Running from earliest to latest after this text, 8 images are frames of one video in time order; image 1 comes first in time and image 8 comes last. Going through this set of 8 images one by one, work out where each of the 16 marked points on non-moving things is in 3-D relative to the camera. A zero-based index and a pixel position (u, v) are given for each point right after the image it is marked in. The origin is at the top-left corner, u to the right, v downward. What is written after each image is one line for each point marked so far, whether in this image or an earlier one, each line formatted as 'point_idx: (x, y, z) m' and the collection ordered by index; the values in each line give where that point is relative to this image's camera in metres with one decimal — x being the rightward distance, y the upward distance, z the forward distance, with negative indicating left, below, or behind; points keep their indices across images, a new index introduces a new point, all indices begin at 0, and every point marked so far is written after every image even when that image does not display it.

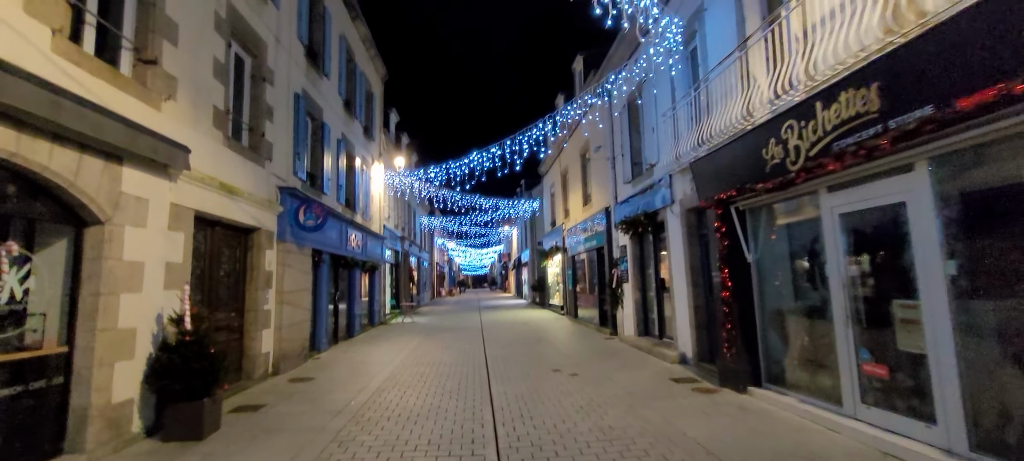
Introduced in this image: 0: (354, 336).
0: (-4.0, -2.7, +12.7) m
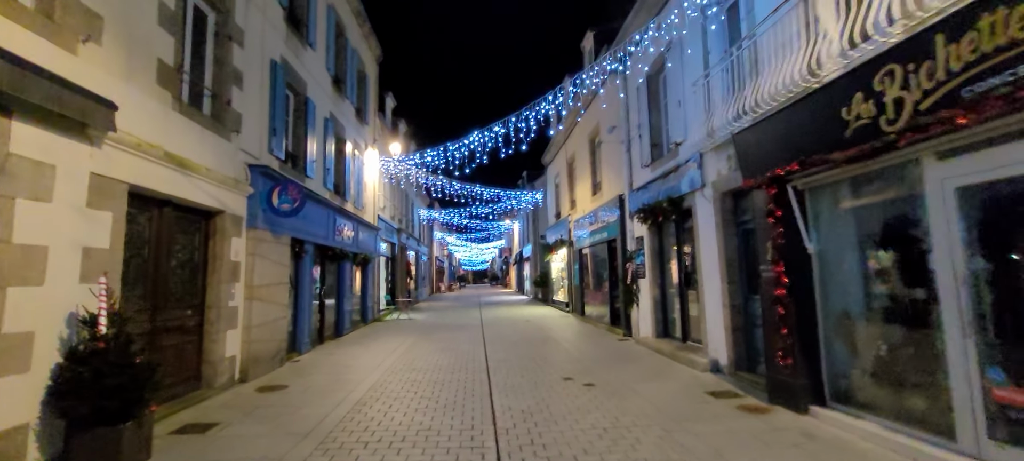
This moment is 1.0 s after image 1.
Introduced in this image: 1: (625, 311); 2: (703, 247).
0: (-4.0, -2.5, +11.6) m
1: (+2.4, -1.7, +10.6) m
2: (+2.8, -0.2, +7.1) m
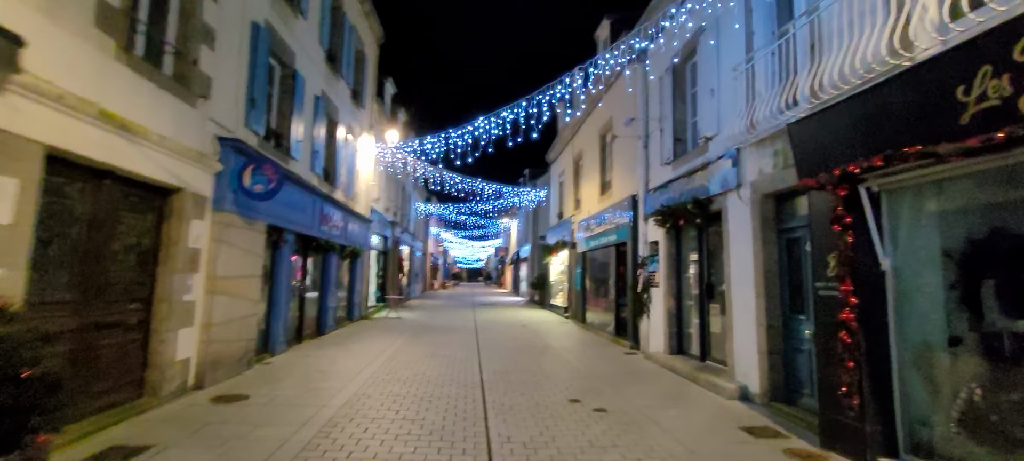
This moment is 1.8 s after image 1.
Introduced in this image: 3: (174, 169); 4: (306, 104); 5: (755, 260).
0: (-4.0, -2.2, +10.7) m
1: (+2.4, -1.8, +9.7) m
2: (+2.8, -0.3, +6.2) m
3: (-3.6, +0.6, +5.2) m
4: (-3.8, +2.4, +9.2) m
5: (+2.8, -0.3, +5.7) m
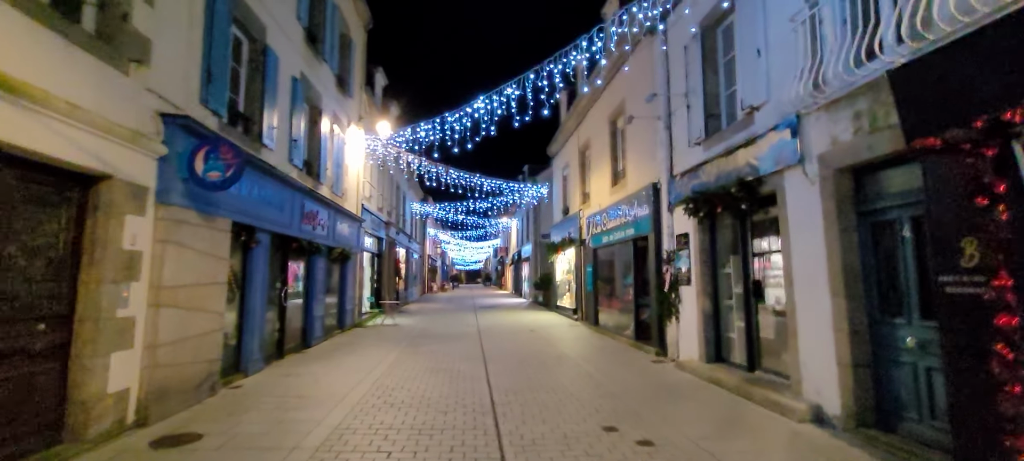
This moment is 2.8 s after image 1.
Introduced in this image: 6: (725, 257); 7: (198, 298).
0: (-3.9, -2.2, +9.6) m
1: (+2.6, -1.7, +8.6) m
2: (+3.0, -0.2, +5.1) m
3: (-3.4, +0.7, +4.0) m
4: (-3.8, +2.4, +8.1) m
5: (+3.0, -0.2, +4.6) m
6: (+3.1, -0.4, +7.0) m
7: (-3.4, -0.7, +5.4) m
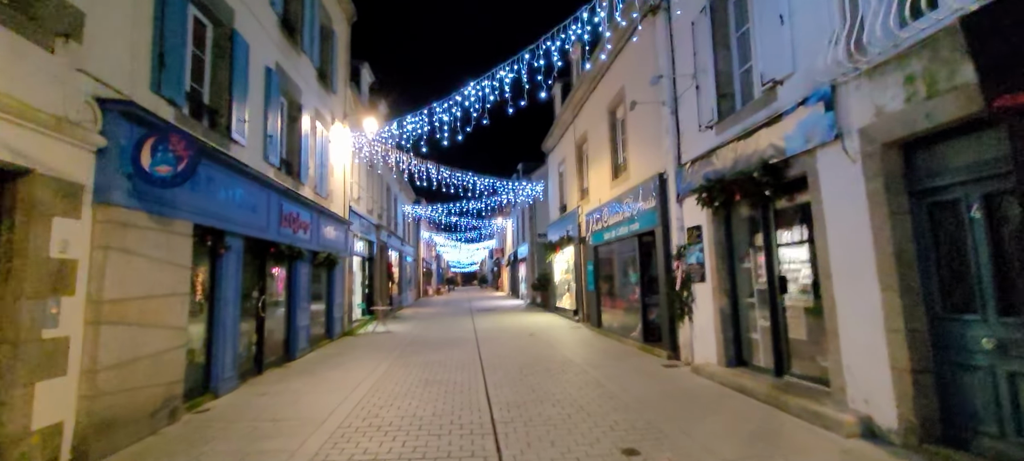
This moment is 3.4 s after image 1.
0: (-3.9, -2.3, +8.9) m
1: (+2.5, -1.6, +8.0) m
2: (+2.9, 0.0, +4.5) m
3: (-3.4, +0.6, +3.4) m
4: (-3.9, +2.3, +7.4) m
5: (+3.0, -0.1, +4.0) m
6: (+3.0, -0.2, +6.4) m
7: (-3.4, -0.8, +4.7) m
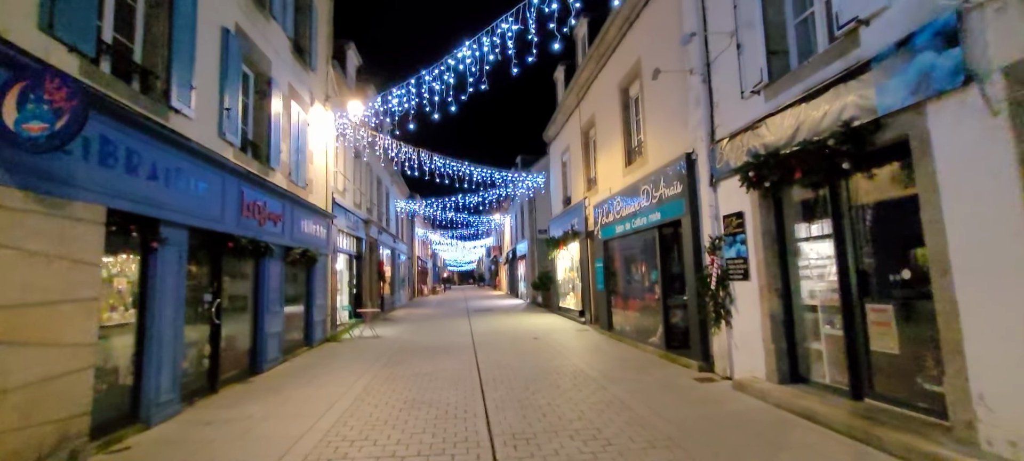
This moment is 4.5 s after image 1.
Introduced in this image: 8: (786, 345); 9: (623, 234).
0: (-3.8, -2.2, +7.7) m
1: (+2.6, -1.4, +6.8) m
2: (+3.0, +0.1, +3.4) m
3: (-3.4, +0.7, +2.1) m
4: (-3.8, +2.4, +6.2) m
5: (+3.0, +0.1, +2.8) m
6: (+3.1, -0.1, +5.2) m
7: (-3.4, -0.7, +3.5) m
8: (+3.0, -1.2, +5.3) m
9: (+2.2, -0.1, +9.9) m
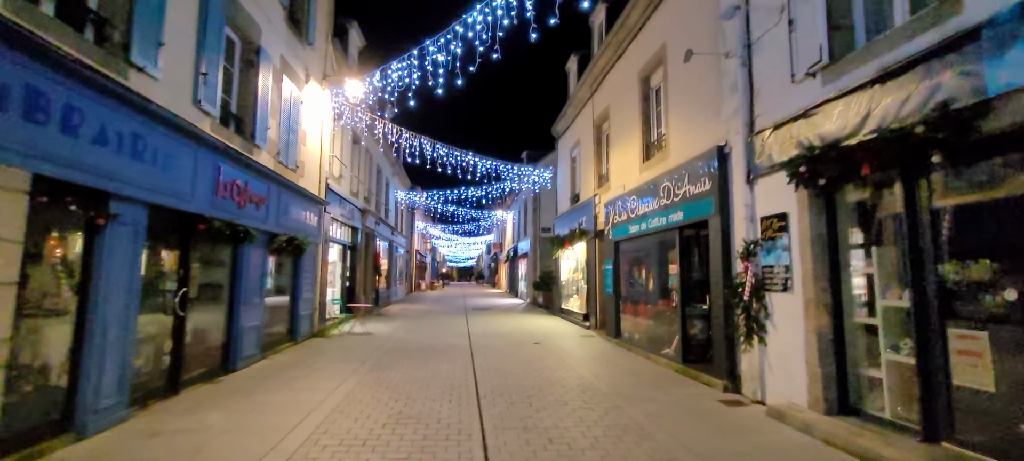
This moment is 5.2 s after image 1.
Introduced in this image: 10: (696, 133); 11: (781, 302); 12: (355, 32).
0: (-3.8, -1.9, +6.9) m
1: (+2.6, -1.4, +6.1) m
2: (+3.1, 0.0, +2.6) m
3: (-3.2, +0.9, +1.4) m
4: (-3.6, +2.7, +5.4) m
5: (+3.1, 0.0, +2.1) m
6: (+3.2, -0.2, +4.5) m
7: (-3.3, -0.5, +2.7) m
8: (+3.0, -1.3, +4.6) m
9: (+2.3, -0.1, +9.2) m
10: (+2.6, +1.4, +7.0) m
11: (+2.8, -0.8, +5.2) m
12: (-4.2, +5.3, +13.2) m
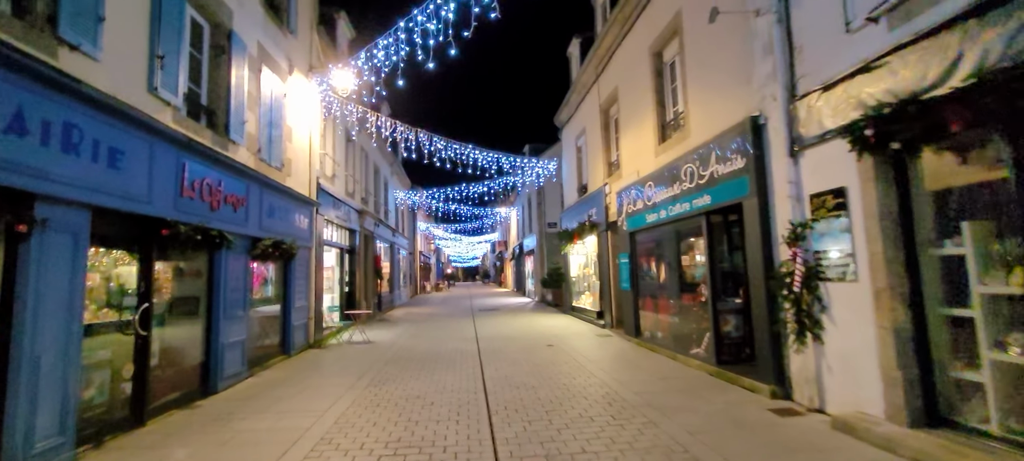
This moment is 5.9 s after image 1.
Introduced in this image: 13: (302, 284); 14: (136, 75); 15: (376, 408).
0: (-3.6, -2.0, +6.2) m
1: (+2.8, -1.2, +5.3) m
2: (+3.2, +0.2, +1.8) m
3: (-3.2, +0.9, +0.7) m
4: (-3.7, +2.6, +4.7) m
5: (+3.2, +0.2, +1.3) m
6: (+3.2, 0.0, +3.7) m
7: (-3.2, -0.5, +2.0) m
8: (+3.1, -1.1, +3.8) m
9: (+2.5, +0.1, +8.4) m
10: (+2.7, +1.6, +6.3) m
11: (+2.9, -0.6, +4.4) m
12: (-4.2, +5.2, +12.4) m
13: (-3.9, -1.0, +9.3) m
14: (-3.6, +1.5, +4.8) m
15: (-1.5, -1.9, +5.3) m
